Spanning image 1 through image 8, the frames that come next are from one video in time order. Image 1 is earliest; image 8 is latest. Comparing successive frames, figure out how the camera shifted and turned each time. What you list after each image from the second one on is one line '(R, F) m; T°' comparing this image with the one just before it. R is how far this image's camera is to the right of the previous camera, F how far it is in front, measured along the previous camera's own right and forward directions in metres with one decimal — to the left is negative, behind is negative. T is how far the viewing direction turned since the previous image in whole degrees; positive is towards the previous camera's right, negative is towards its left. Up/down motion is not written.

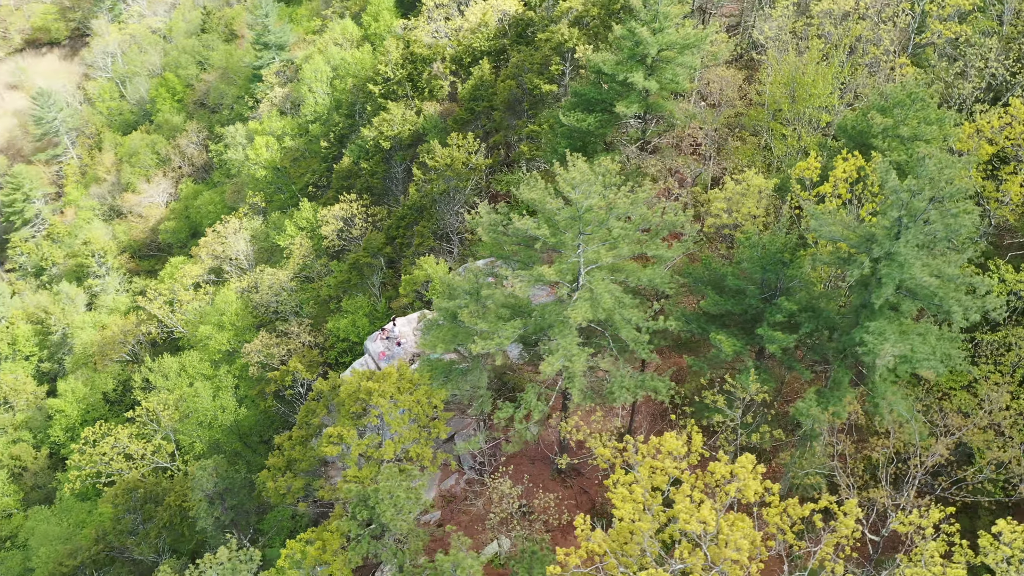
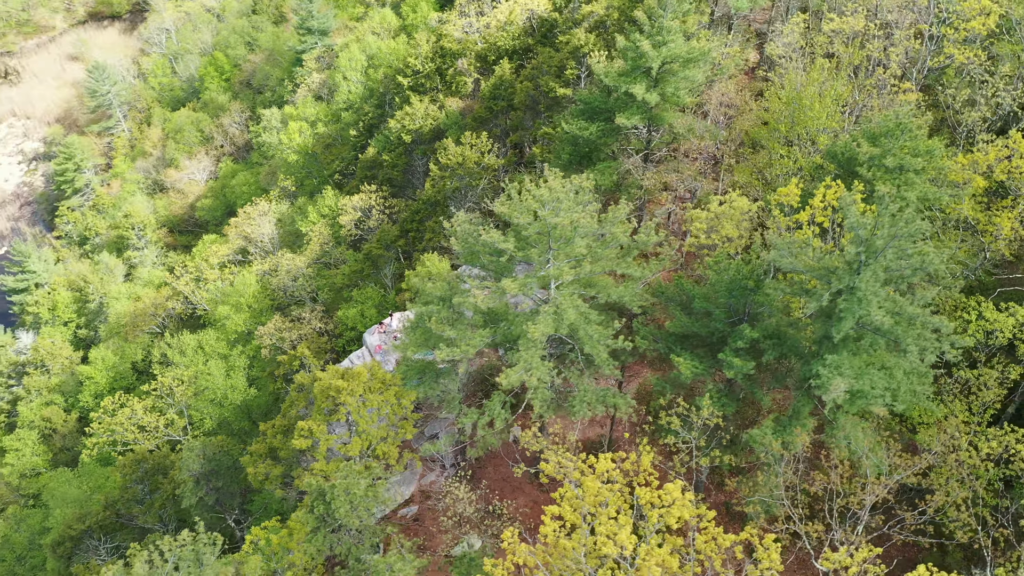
(+2.1, -0.4) m; -3°
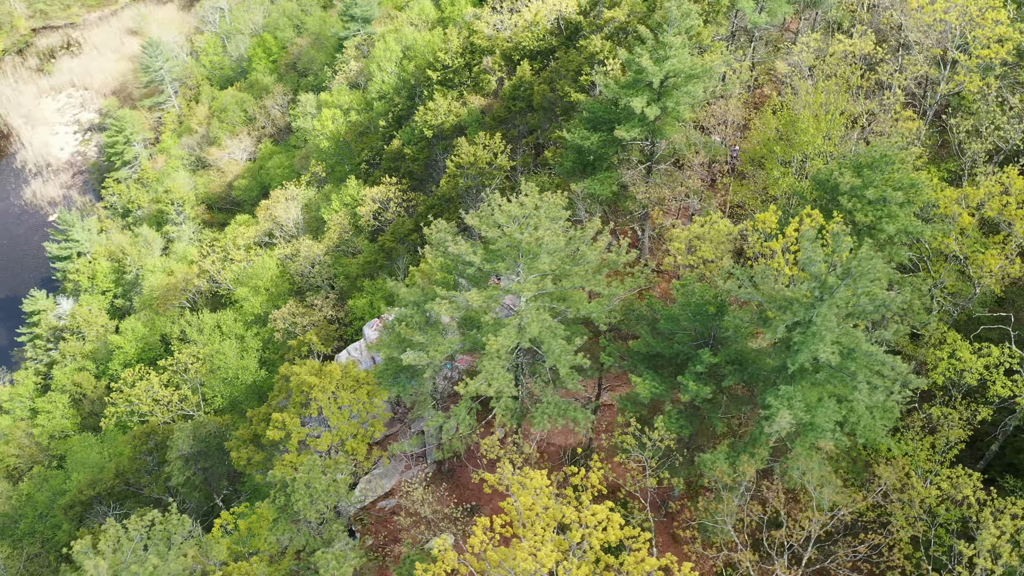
(+2.2, -0.4) m; -3°
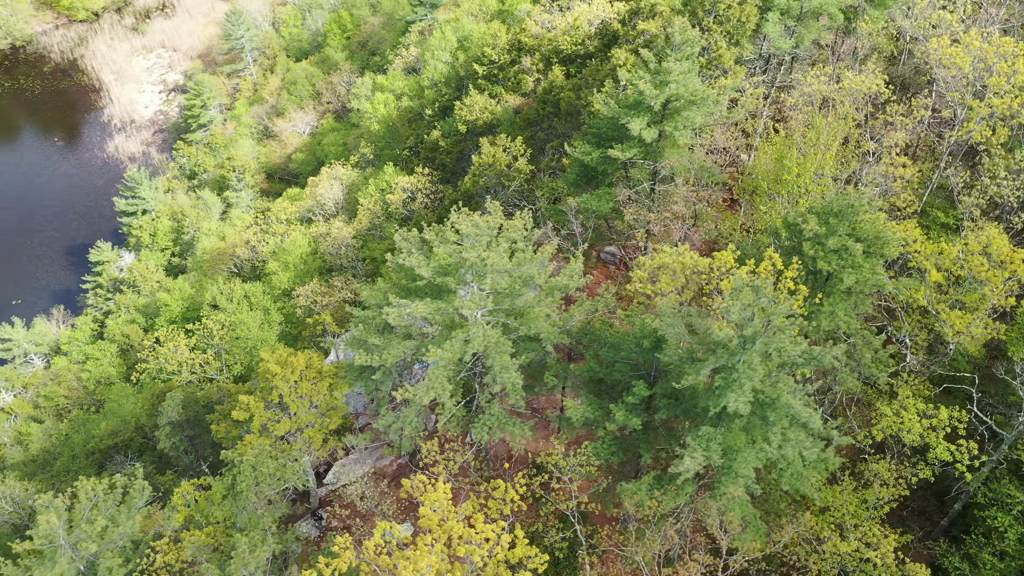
(+3.5, -0.7) m; -5°
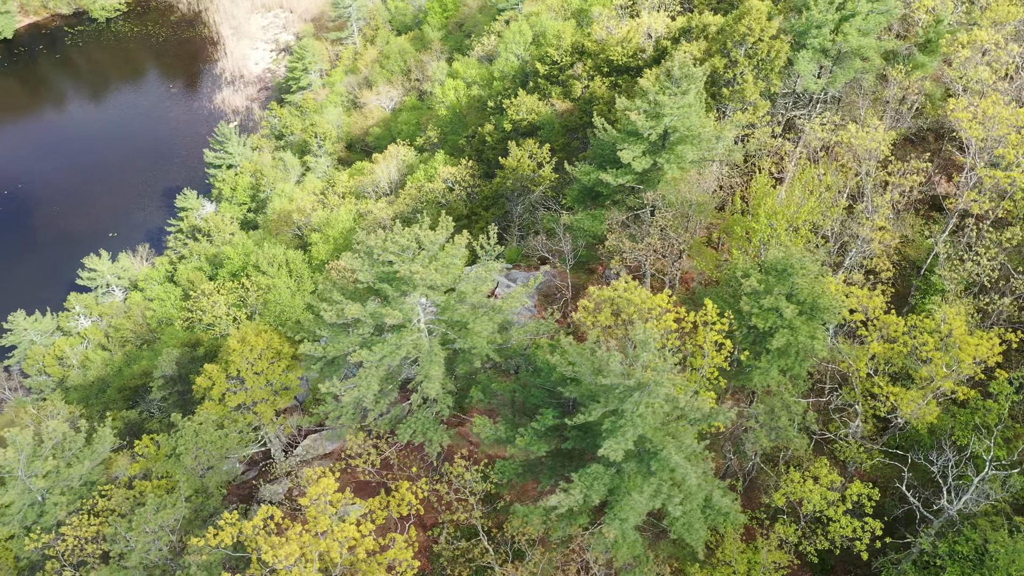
(+4.8, -0.6) m; -7°
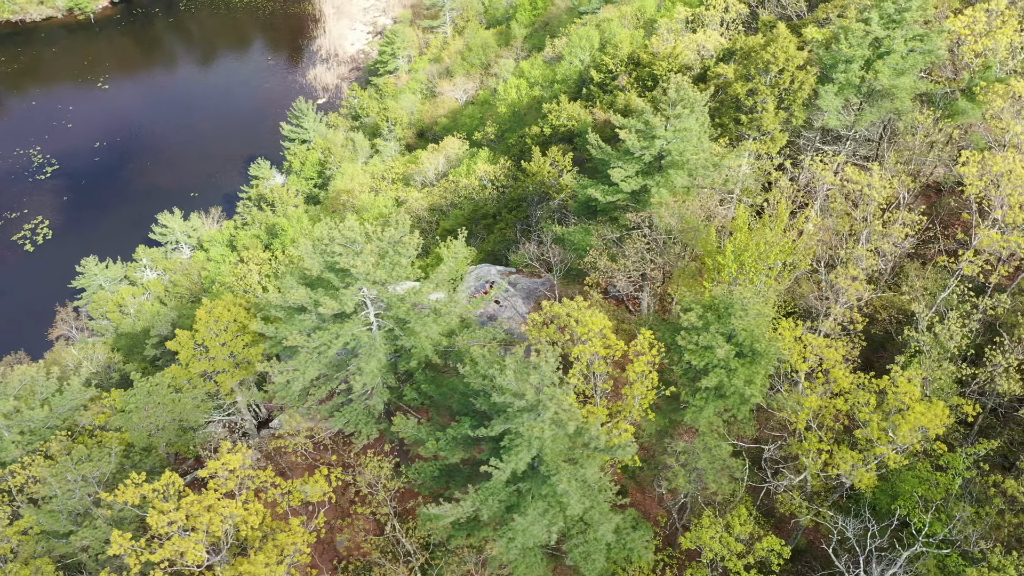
(+4.4, +0.2) m; -6°
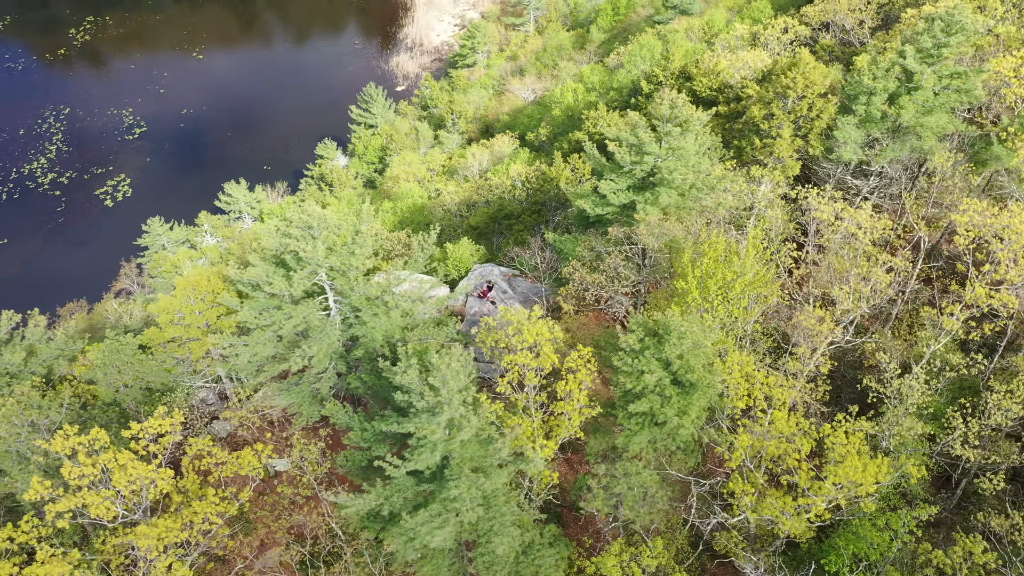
(+4.0, +0.3) m; -5°
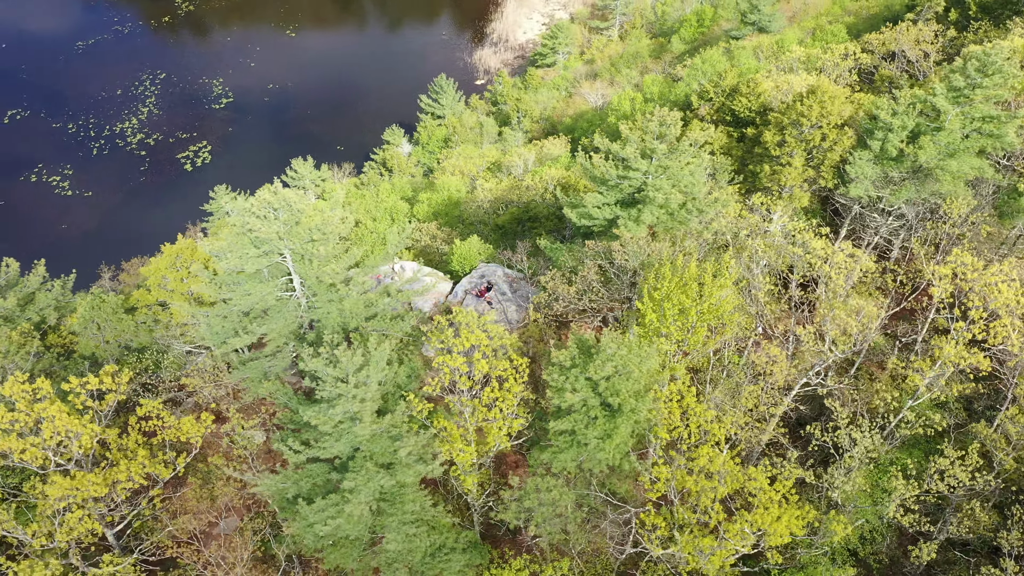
(+4.0, +0.3) m; -6°
